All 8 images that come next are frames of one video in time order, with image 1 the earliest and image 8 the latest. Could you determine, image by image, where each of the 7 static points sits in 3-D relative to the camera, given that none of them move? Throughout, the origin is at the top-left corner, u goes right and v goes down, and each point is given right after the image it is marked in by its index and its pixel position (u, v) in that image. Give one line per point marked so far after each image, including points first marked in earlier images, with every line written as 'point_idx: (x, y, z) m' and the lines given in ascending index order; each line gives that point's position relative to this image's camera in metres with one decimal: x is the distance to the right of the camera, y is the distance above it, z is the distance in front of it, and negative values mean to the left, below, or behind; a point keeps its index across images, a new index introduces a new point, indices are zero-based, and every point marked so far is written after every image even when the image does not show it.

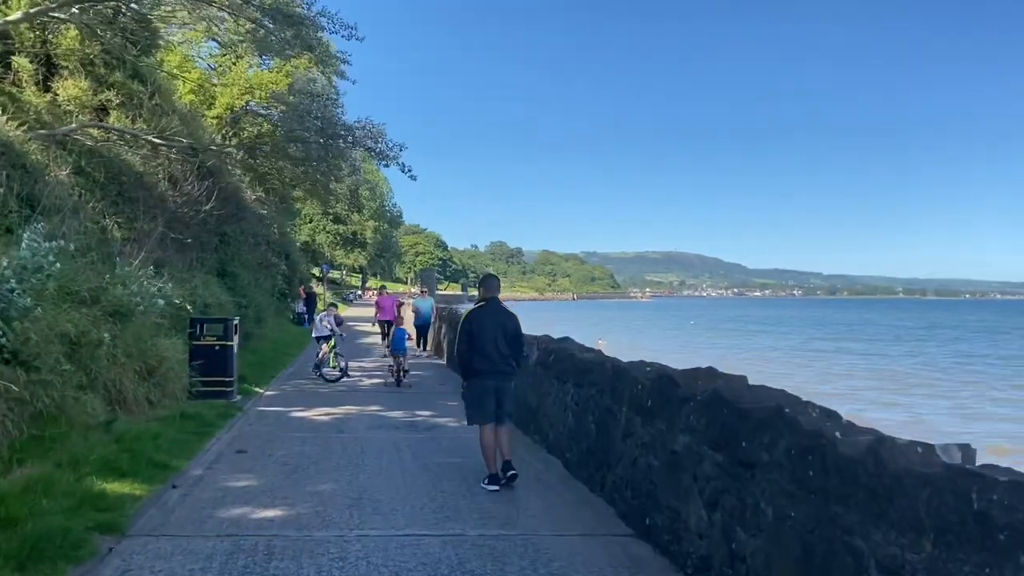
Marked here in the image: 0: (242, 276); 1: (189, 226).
0: (-5.6, +0.3, +19.3) m
1: (-5.7, +1.1, +16.2) m
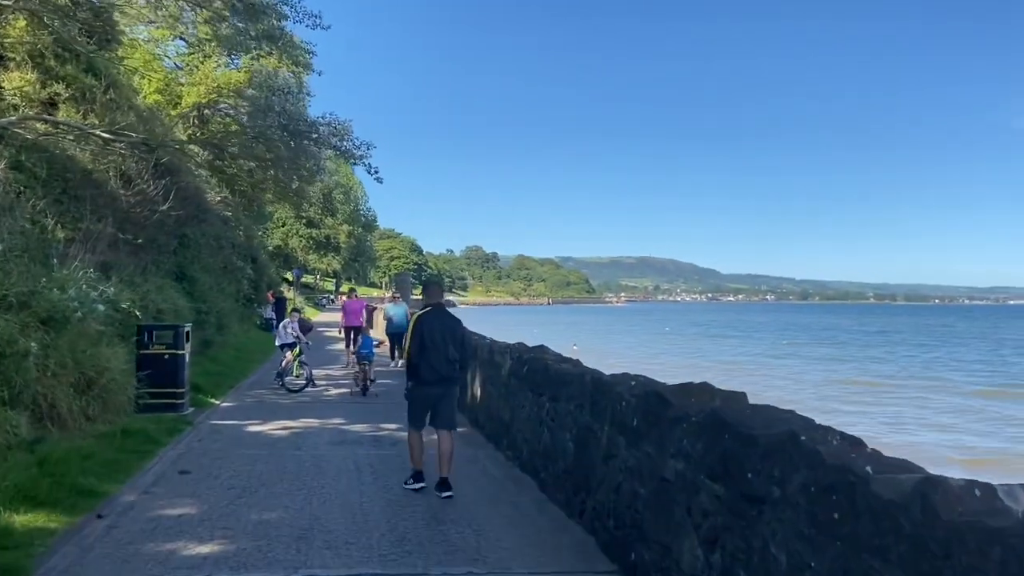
0: (-6.2, +0.2, +18.5) m
1: (-6.1, +1.0, +15.4) m
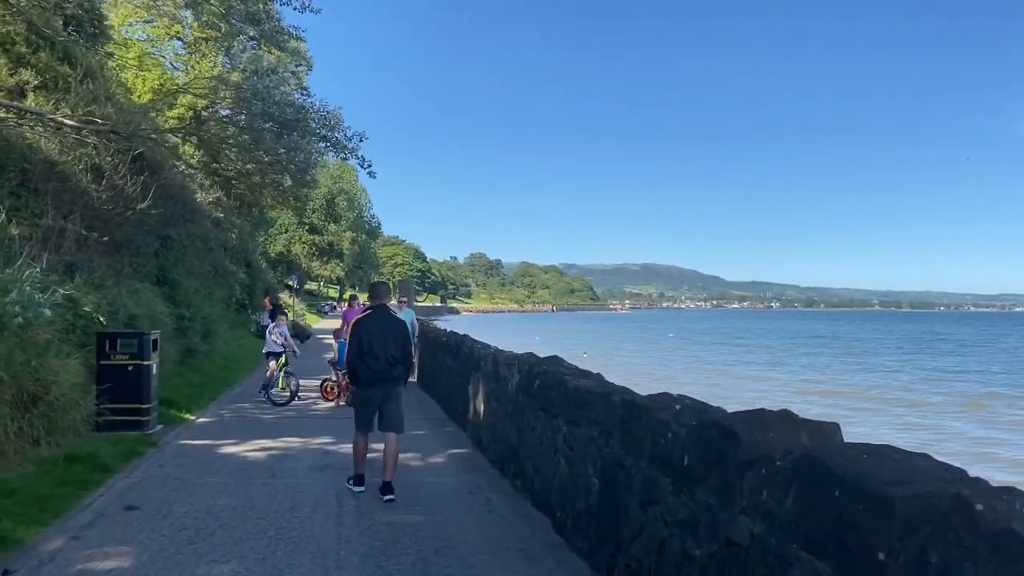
0: (-6.1, +0.1, +17.2) m
1: (-6.0, +1.0, +14.1) m
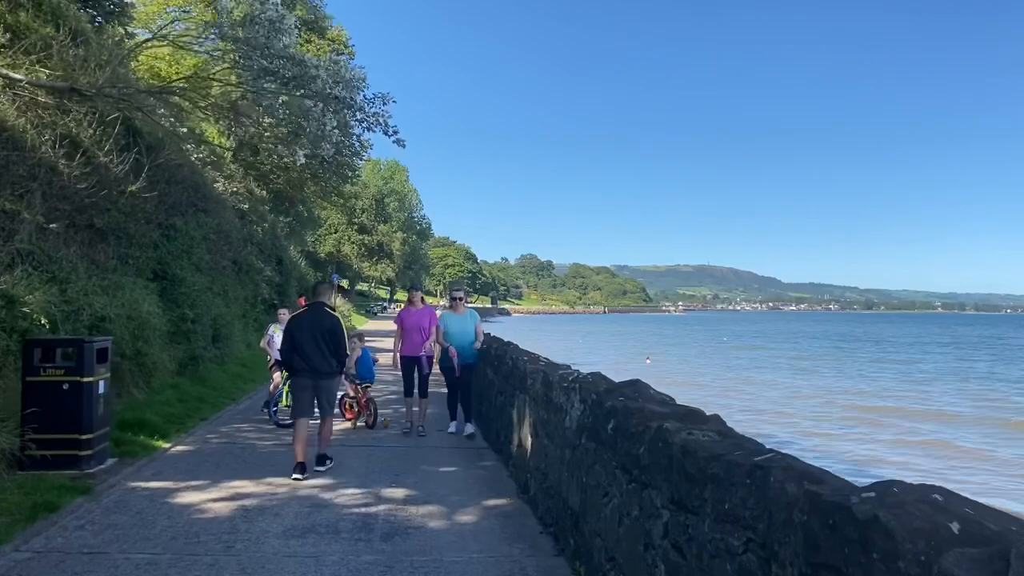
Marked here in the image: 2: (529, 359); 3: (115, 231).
0: (-5.2, +0.1, +15.0) m
1: (-5.3, +1.0, +11.9) m
2: (+0.1, -0.6, +8.3) m
3: (-5.4, +0.8, +12.6) m
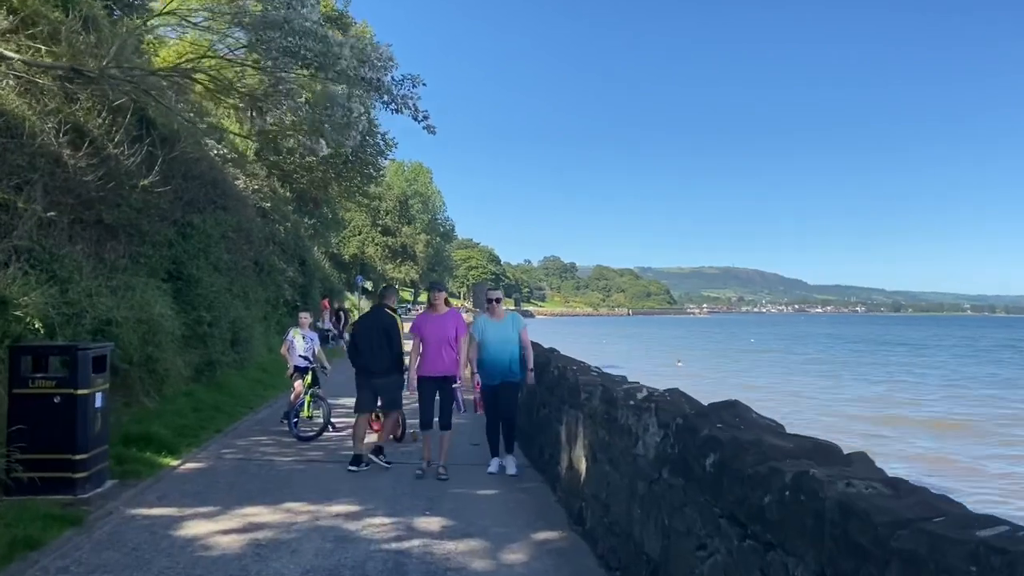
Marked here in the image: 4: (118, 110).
0: (-4.6, +0.1, +14.2) m
1: (-4.8, +1.0, +11.1) m
2: (+0.5, -0.6, +7.3) m
3: (-4.9, +0.8, +11.7) m
4: (-5.0, +2.3, +11.9) m
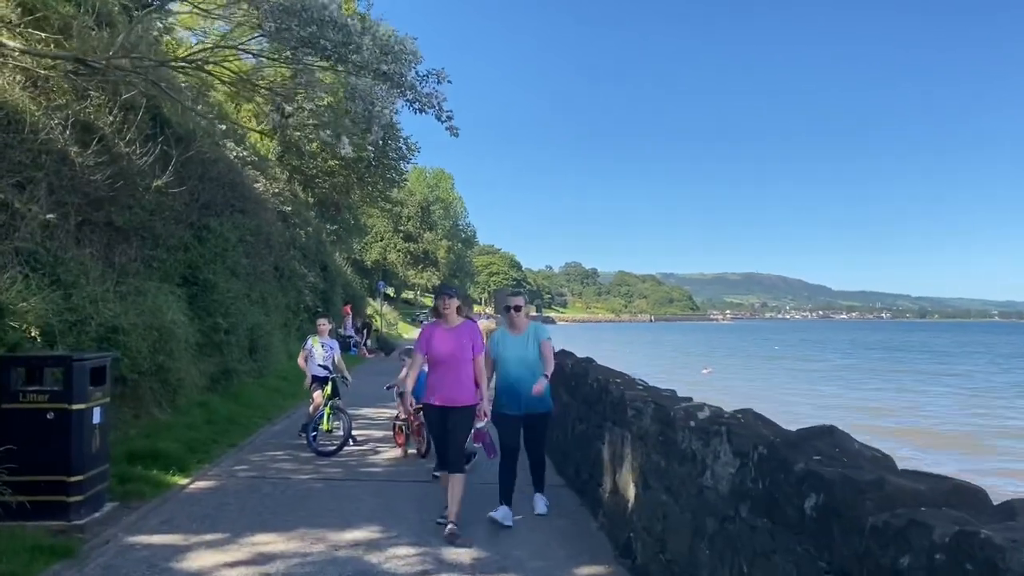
0: (-4.2, 0.0, +13.6) m
1: (-4.5, +1.0, +10.5) m
2: (+0.8, -0.7, +6.6) m
3: (-4.5, +0.7, +11.2) m
4: (-4.7, +2.2, +11.4) m
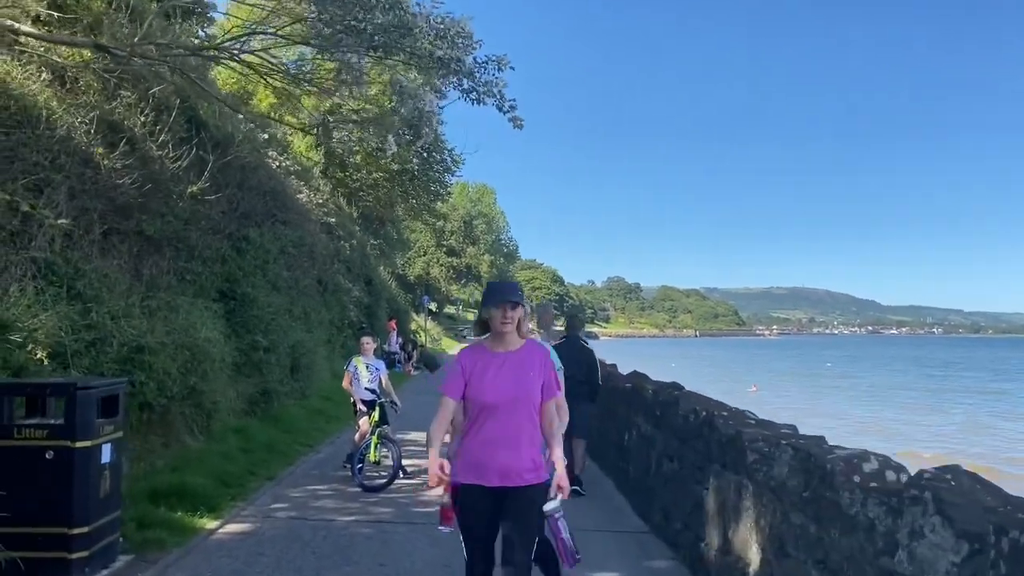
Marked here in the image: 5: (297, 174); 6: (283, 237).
0: (-3.4, -0.2, +12.7) m
1: (-3.8, +0.8, +9.7) m
2: (+1.3, -0.8, +5.5) m
3: (-3.8, +0.5, +10.3) m
4: (-4.0, +2.1, +10.5) m
5: (-4.4, +2.3, +19.1) m
6: (-3.7, +0.8, +15.1) m
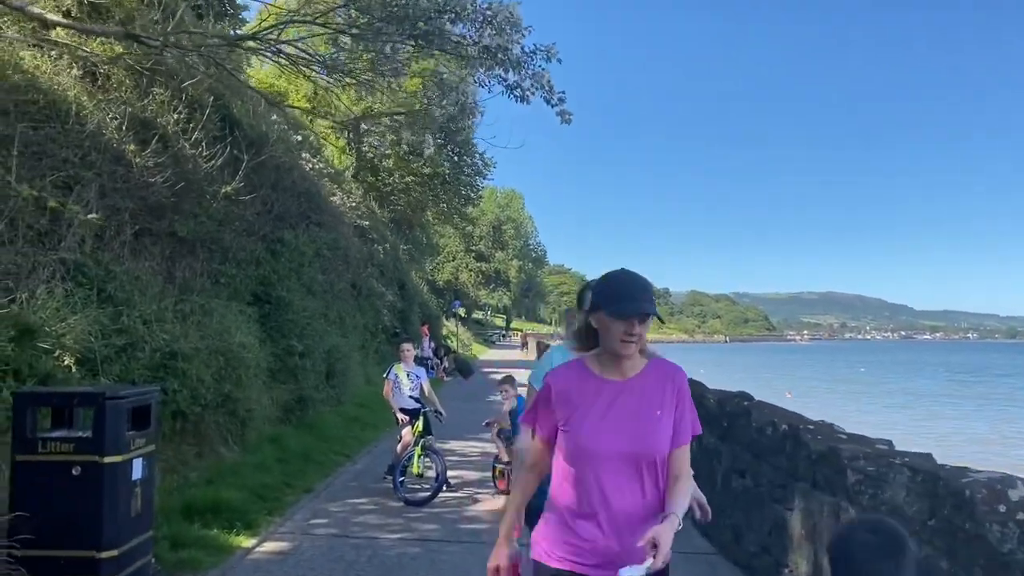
0: (-2.8, -0.2, +12.3) m
1: (-3.3, +0.8, +9.3) m
2: (+1.6, -0.8, +5.0) m
3: (-3.3, +0.5, +10.0) m
4: (-3.5, +2.0, +10.2) m
5: (-3.6, +2.3, +18.7) m
6: (-3.1, +0.7, +14.7) m
